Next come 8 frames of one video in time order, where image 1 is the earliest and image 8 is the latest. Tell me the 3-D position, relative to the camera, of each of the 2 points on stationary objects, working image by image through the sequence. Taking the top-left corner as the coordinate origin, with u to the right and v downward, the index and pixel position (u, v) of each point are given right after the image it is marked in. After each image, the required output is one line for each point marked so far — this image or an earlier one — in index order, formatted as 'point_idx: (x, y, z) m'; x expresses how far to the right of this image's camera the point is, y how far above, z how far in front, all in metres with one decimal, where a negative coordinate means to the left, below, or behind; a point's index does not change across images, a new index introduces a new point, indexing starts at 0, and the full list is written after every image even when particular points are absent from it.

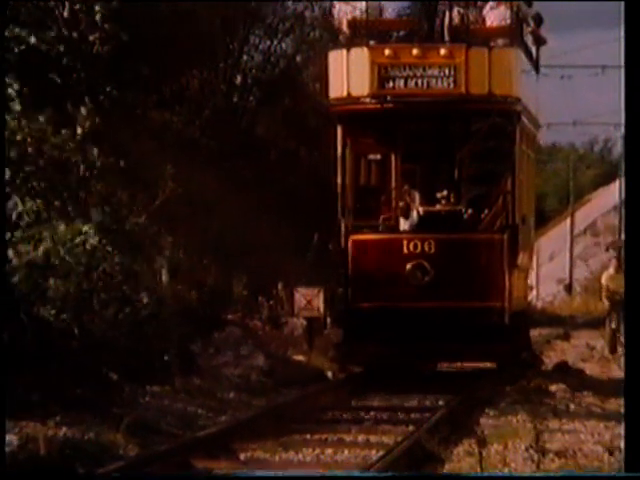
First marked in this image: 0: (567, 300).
0: (+1.9, -0.5, +11.7) m
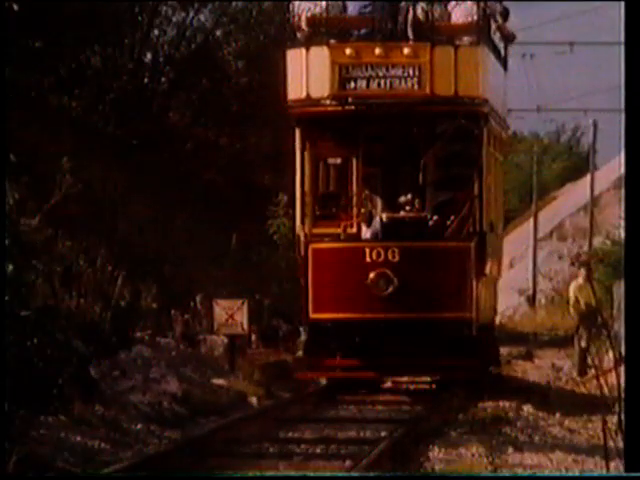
0: (+1.4, -0.5, +10.2) m
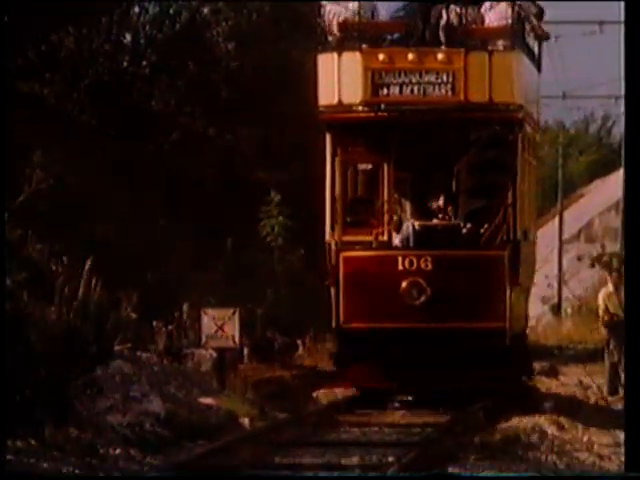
0: (+1.4, -0.5, +9.1) m
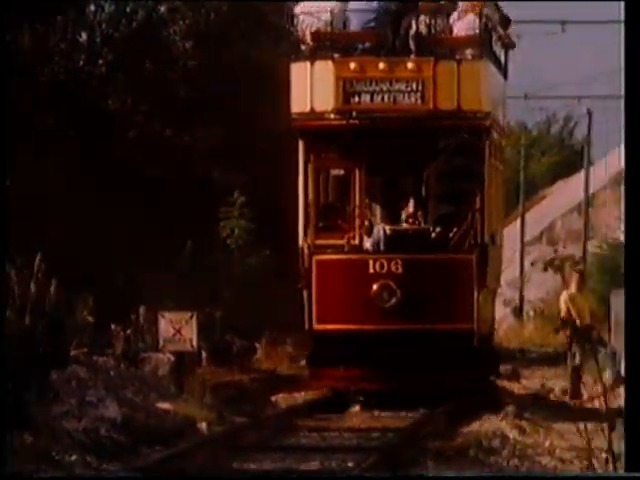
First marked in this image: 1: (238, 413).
0: (+1.2, -0.5, +9.0) m
1: (-0.5, -1.1, +9.2) m
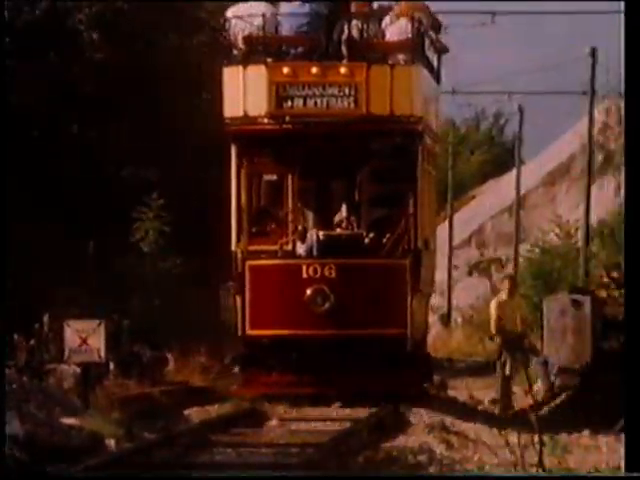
0: (+0.7, -0.5, +8.5) m
1: (-1.0, -1.1, +8.7) m
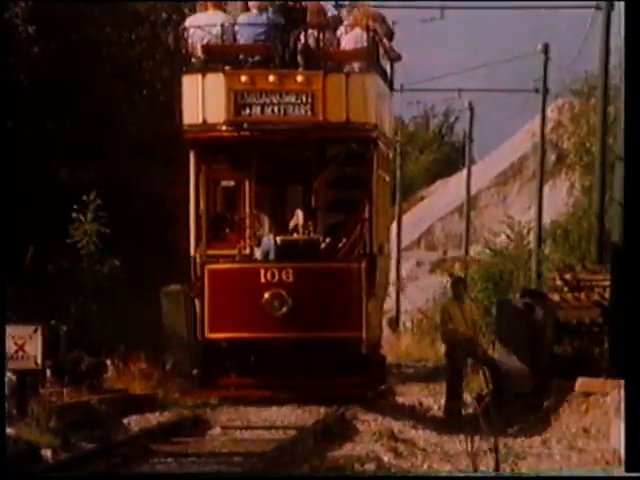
0: (+0.4, -0.6, +8.3) m
1: (-1.3, -1.1, +8.4) m
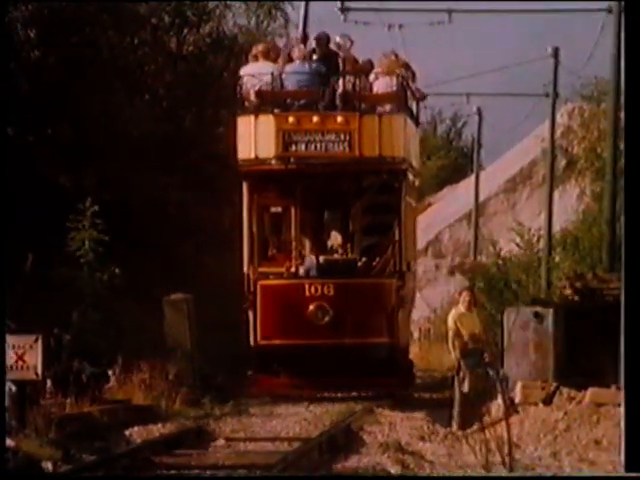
0: (+0.4, -0.6, +8.1) m
1: (-1.2, -1.1, +8.2) m
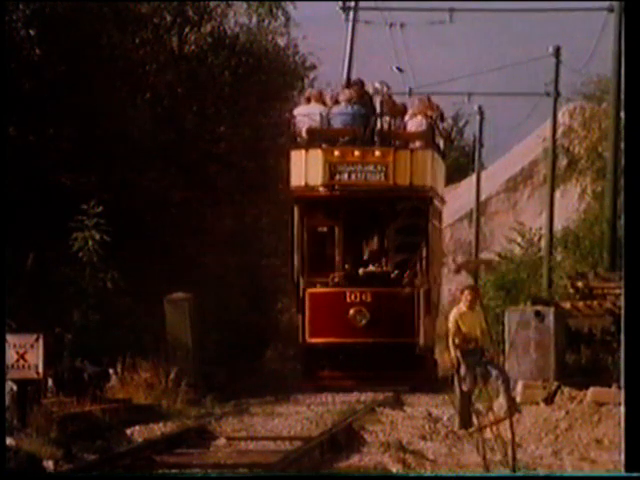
0: (+0.4, -0.6, +8.1) m
1: (-1.2, -1.1, +8.2) m
